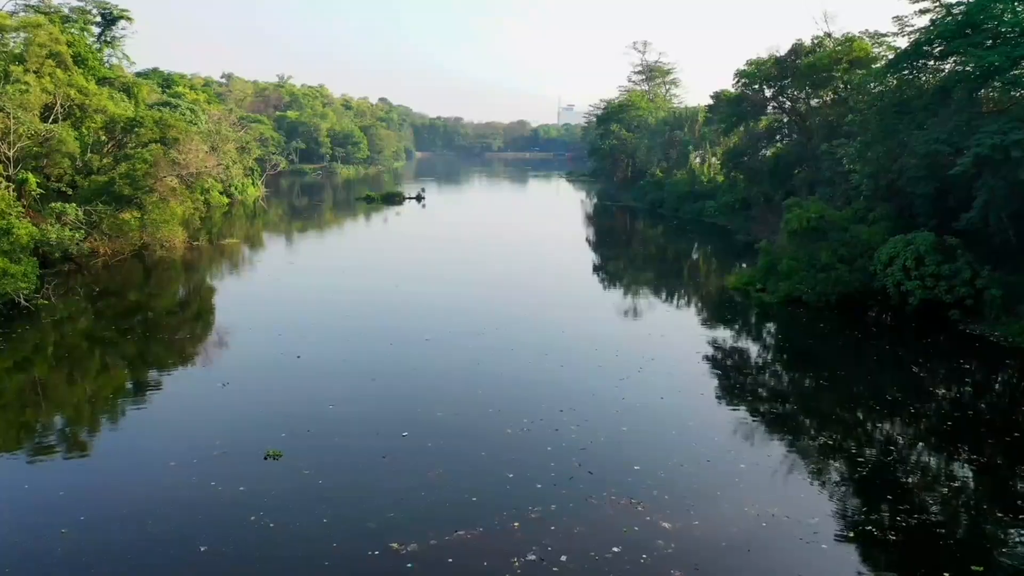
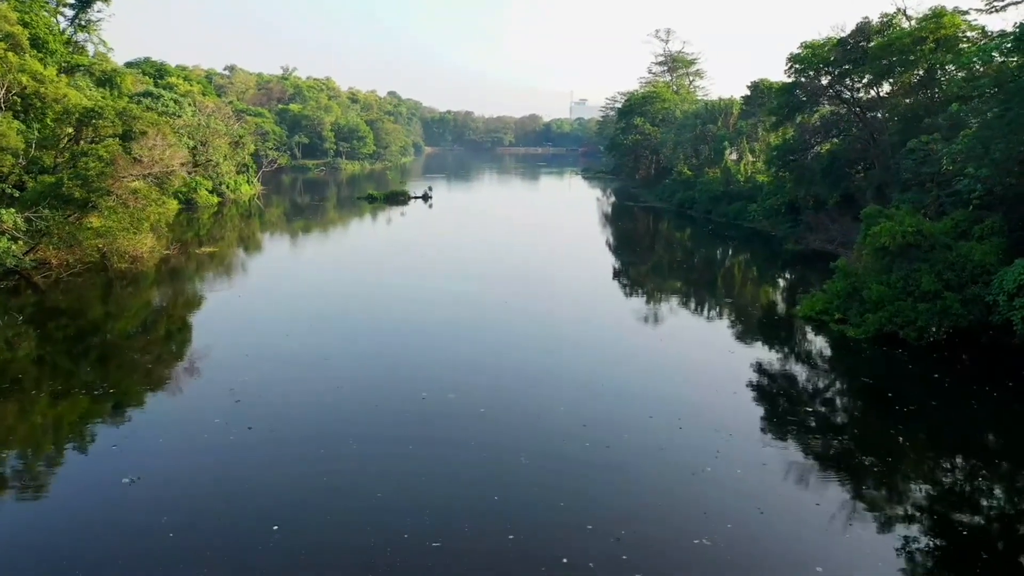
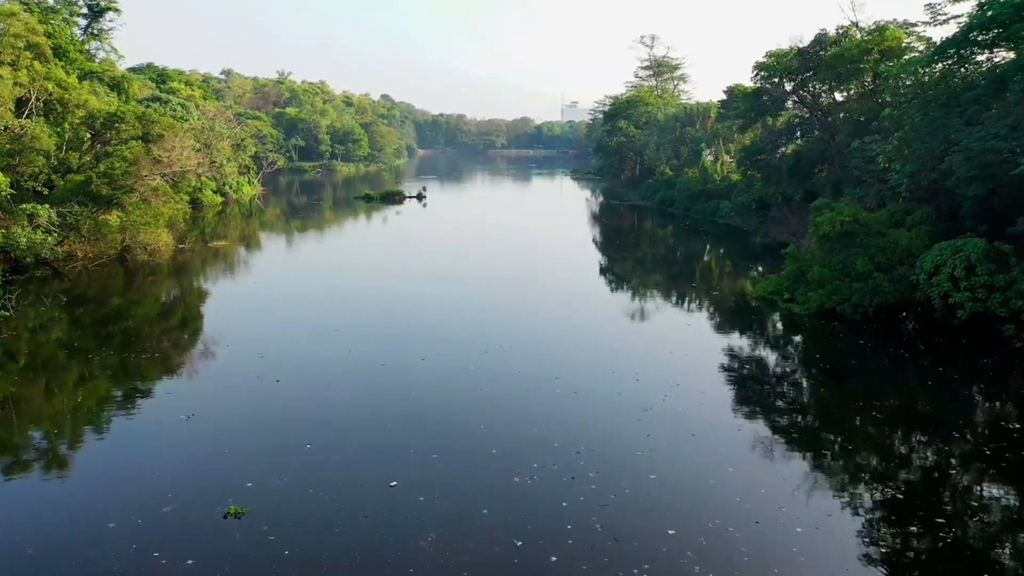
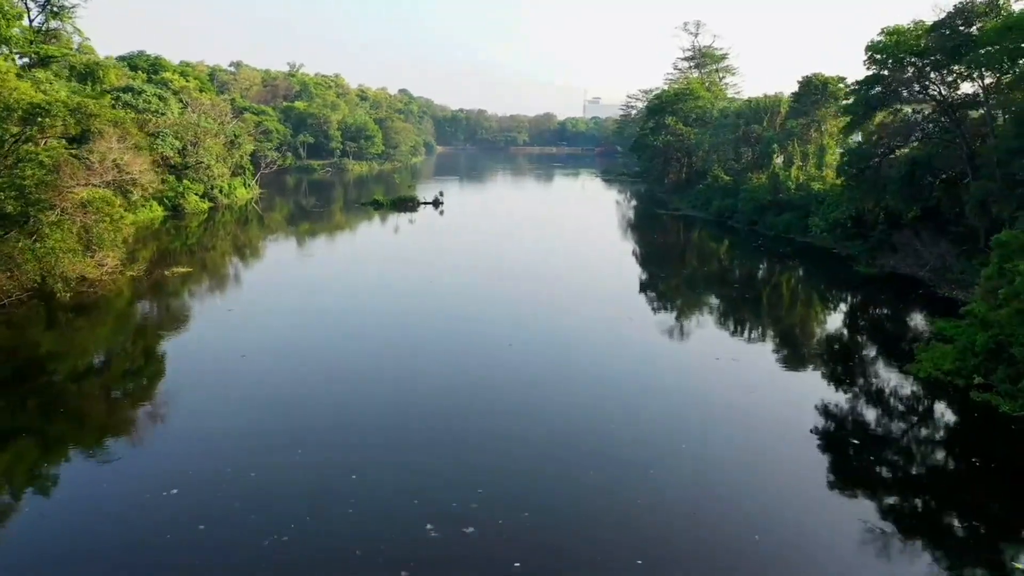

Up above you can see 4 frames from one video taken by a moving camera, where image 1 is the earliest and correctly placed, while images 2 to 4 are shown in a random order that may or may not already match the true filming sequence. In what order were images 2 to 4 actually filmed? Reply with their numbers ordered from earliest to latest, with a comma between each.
3, 2, 4
